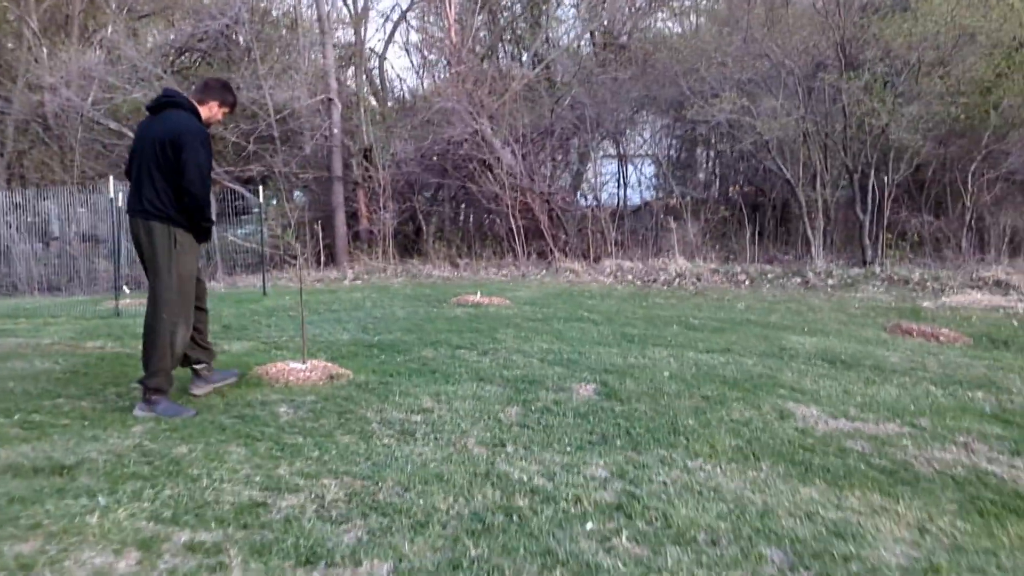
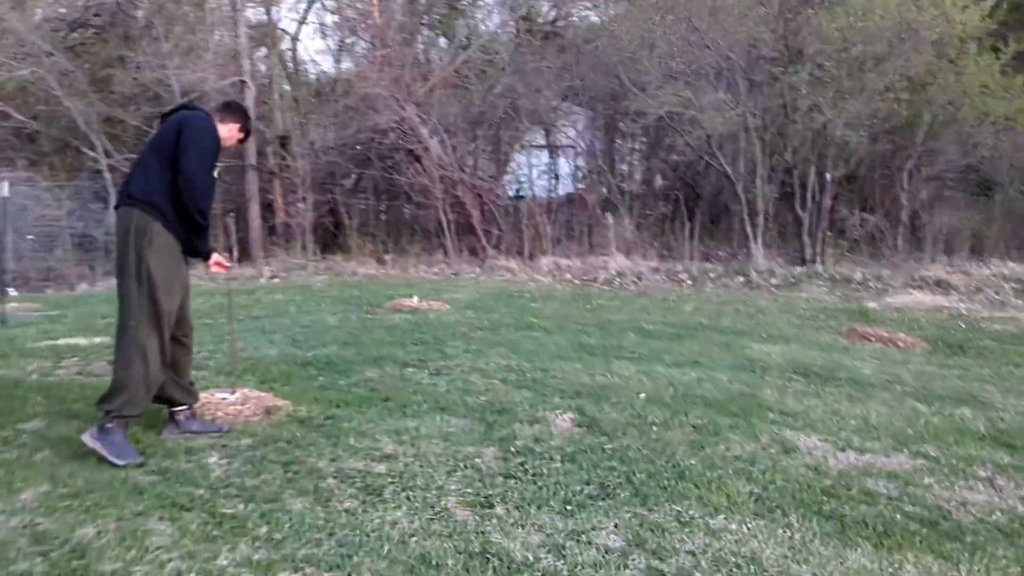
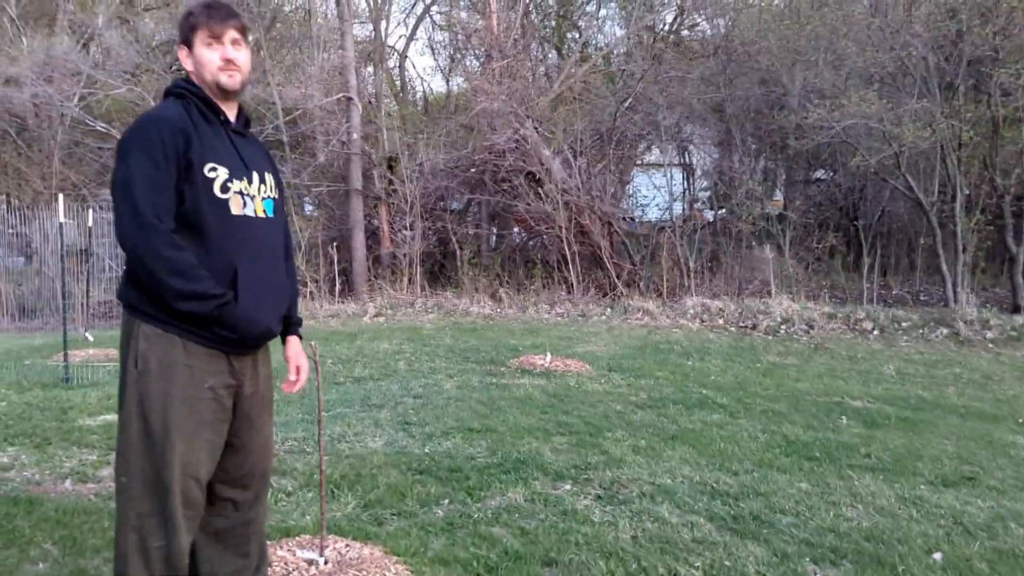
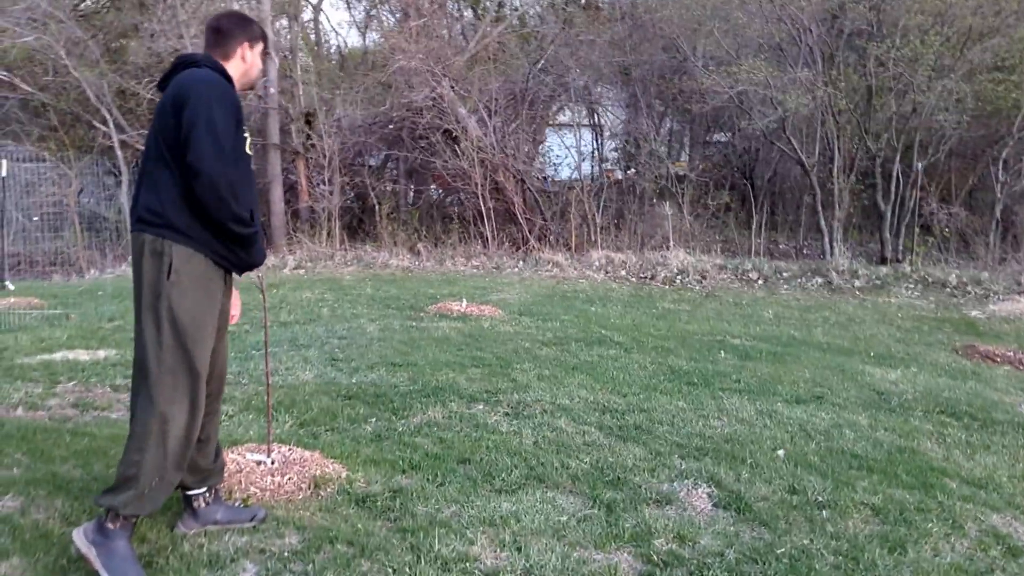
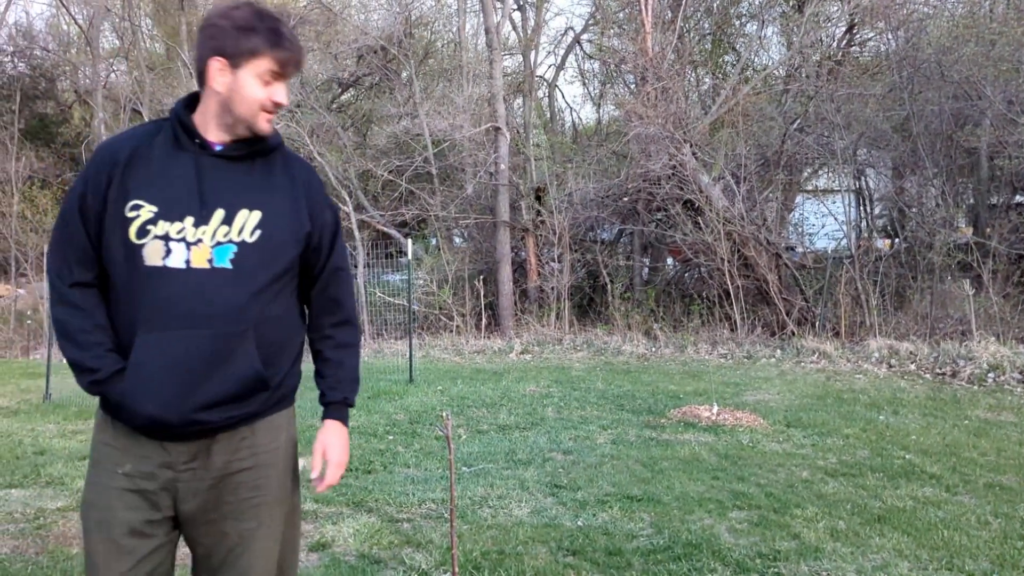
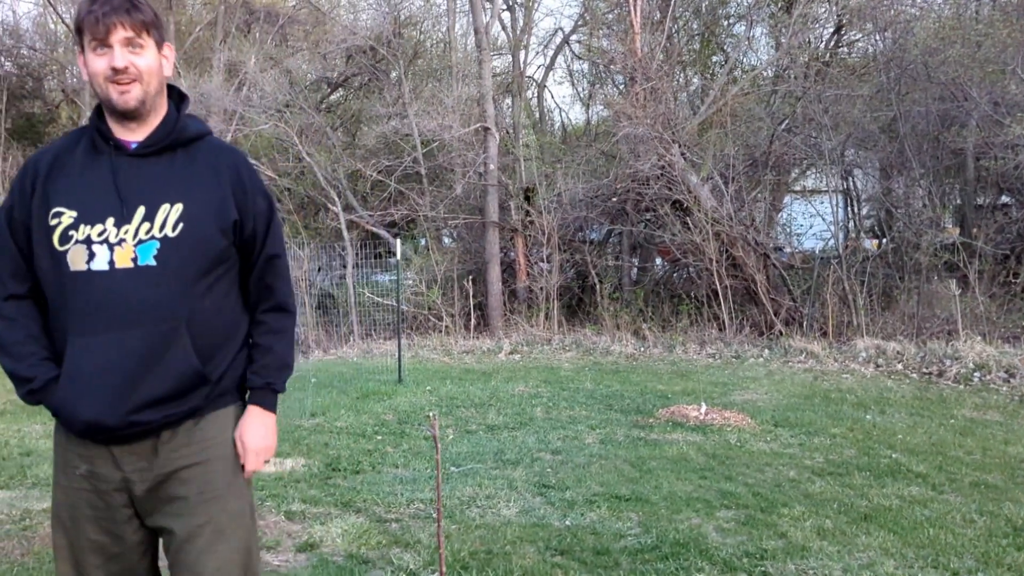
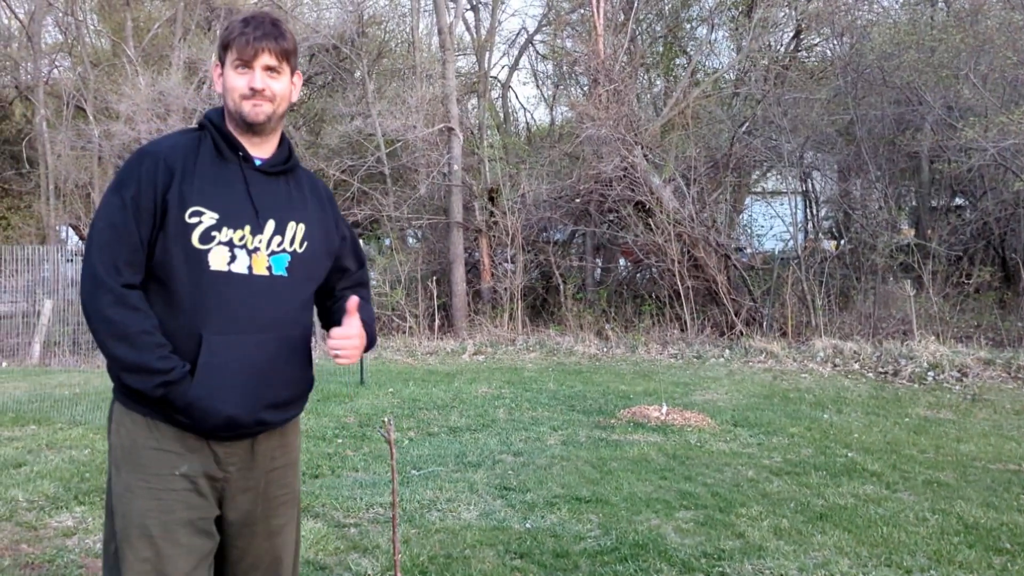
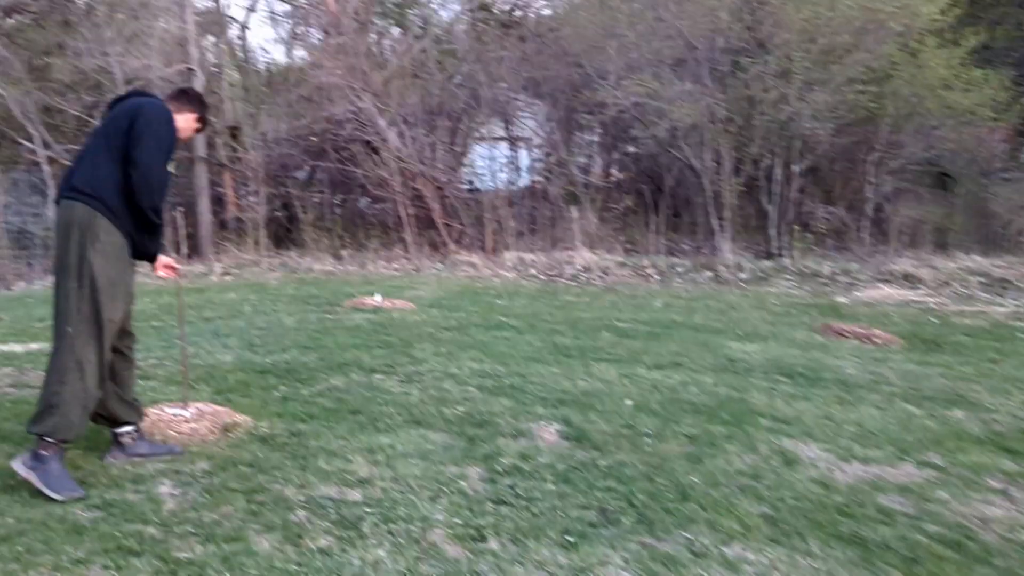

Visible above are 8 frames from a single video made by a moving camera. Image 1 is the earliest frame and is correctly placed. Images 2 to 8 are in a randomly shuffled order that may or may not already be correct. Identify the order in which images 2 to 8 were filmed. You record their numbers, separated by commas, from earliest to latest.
2, 8, 4, 3, 7, 6, 5
